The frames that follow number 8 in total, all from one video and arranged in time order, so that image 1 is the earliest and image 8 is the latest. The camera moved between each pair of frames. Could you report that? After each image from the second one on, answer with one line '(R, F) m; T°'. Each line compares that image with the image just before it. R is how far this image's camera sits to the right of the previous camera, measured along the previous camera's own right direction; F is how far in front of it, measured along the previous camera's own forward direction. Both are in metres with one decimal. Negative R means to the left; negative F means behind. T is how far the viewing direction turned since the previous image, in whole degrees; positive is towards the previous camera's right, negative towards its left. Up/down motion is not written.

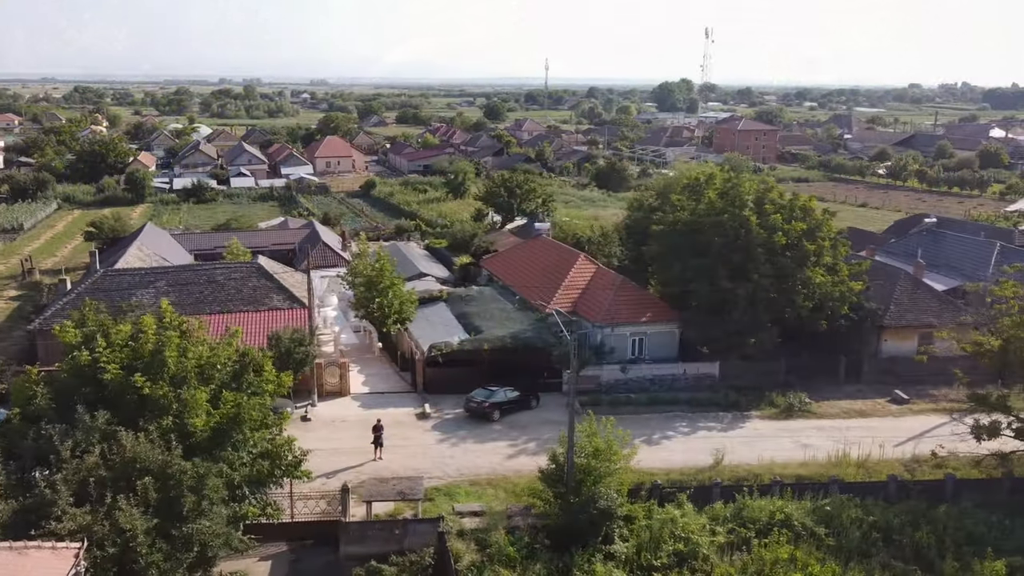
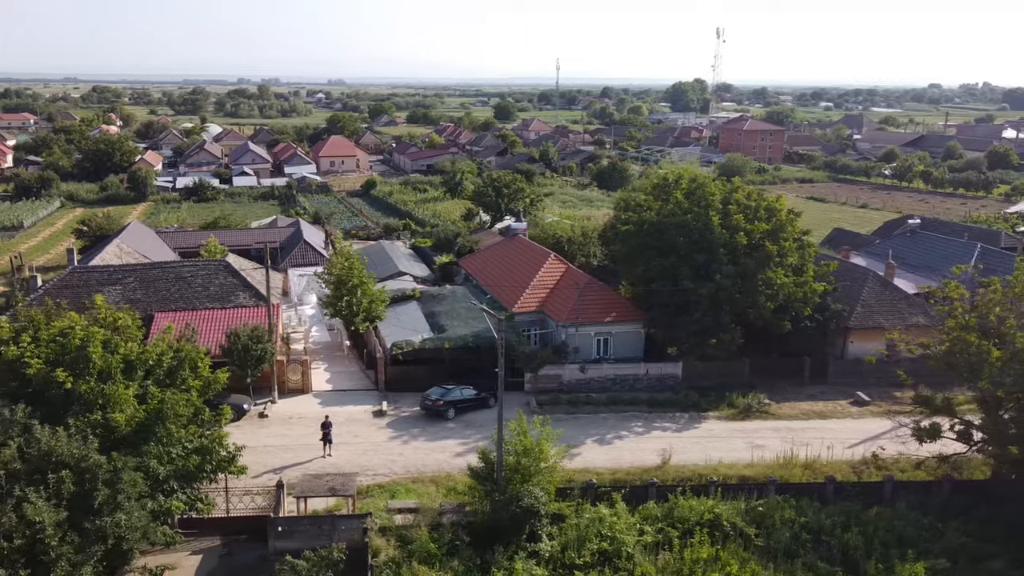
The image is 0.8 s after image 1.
(+1.3, -0.1) m; -1°
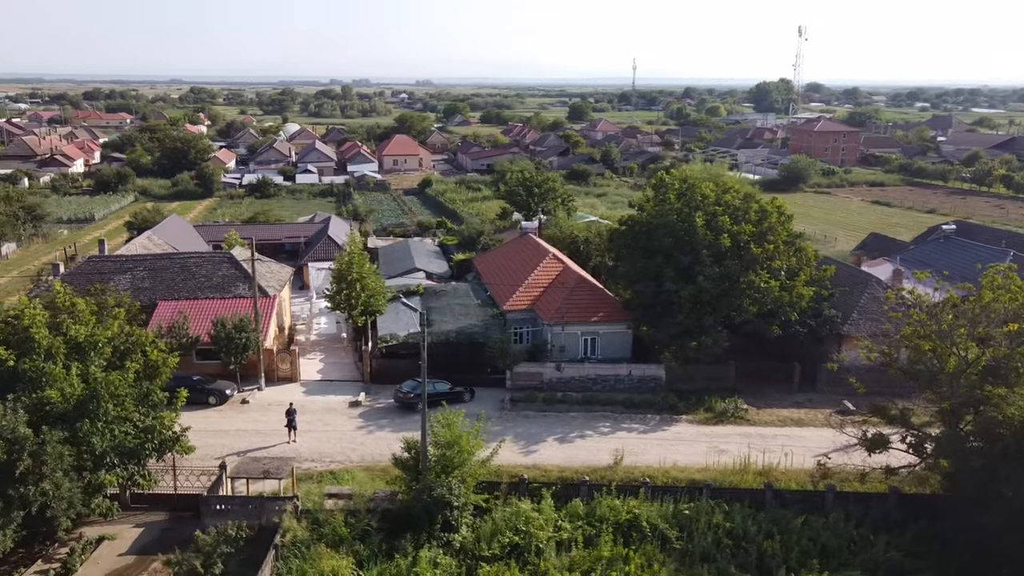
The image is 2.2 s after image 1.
(+2.4, -0.1) m; -6°
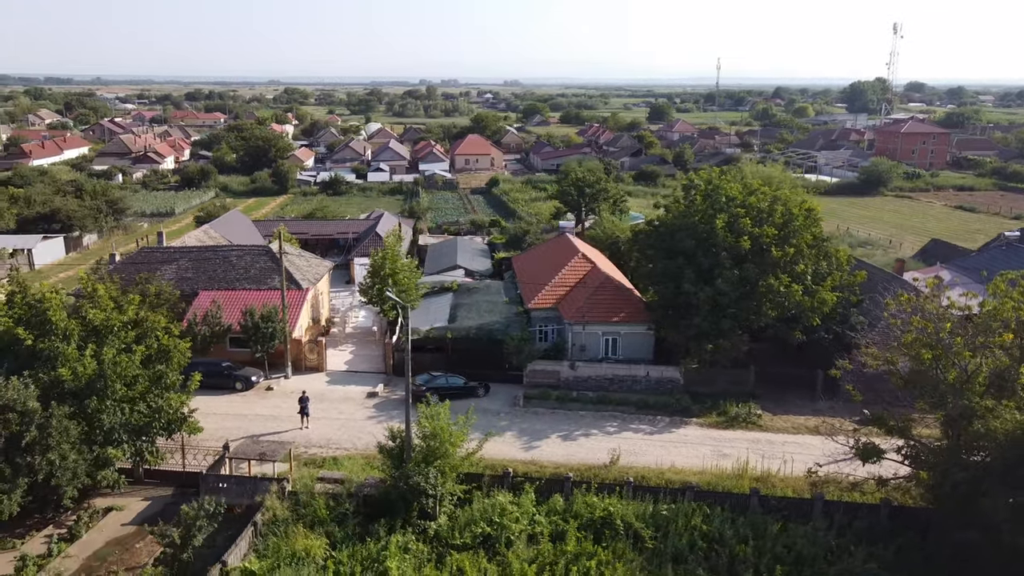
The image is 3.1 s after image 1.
(+1.6, -0.2) m; -6°
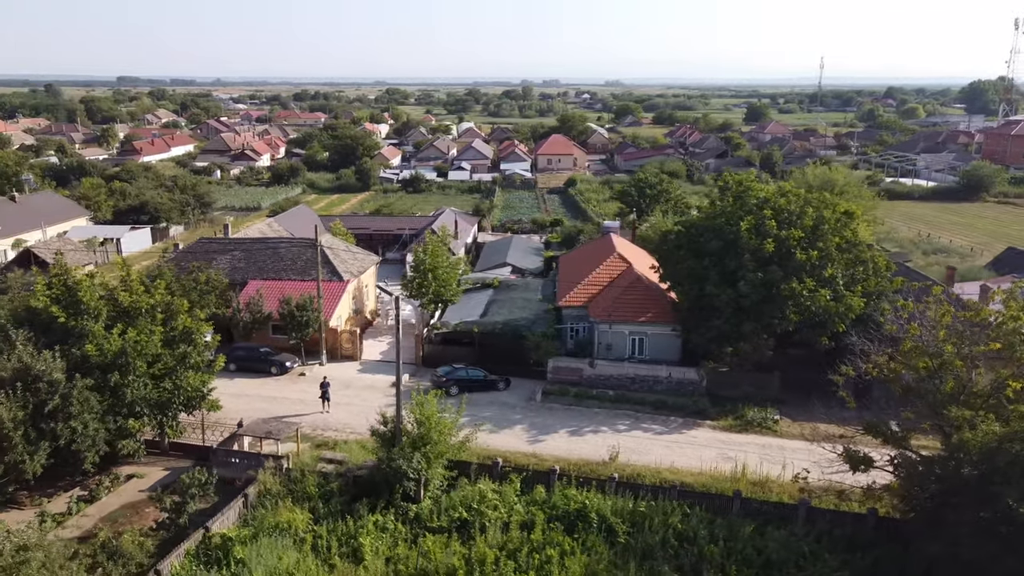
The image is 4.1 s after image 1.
(+1.7, -0.3) m; -7°
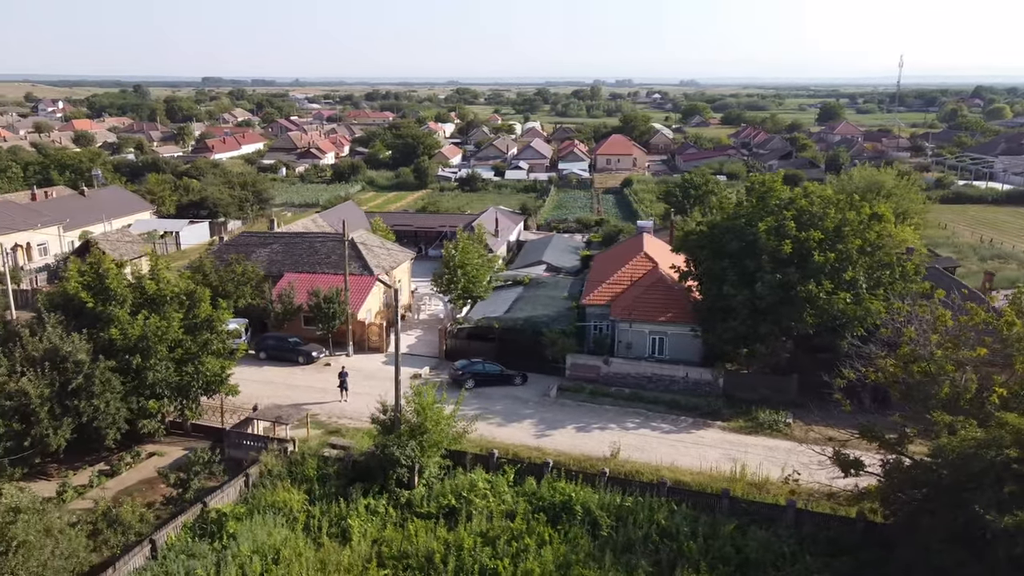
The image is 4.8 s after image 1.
(+1.2, -0.3) m; -5°
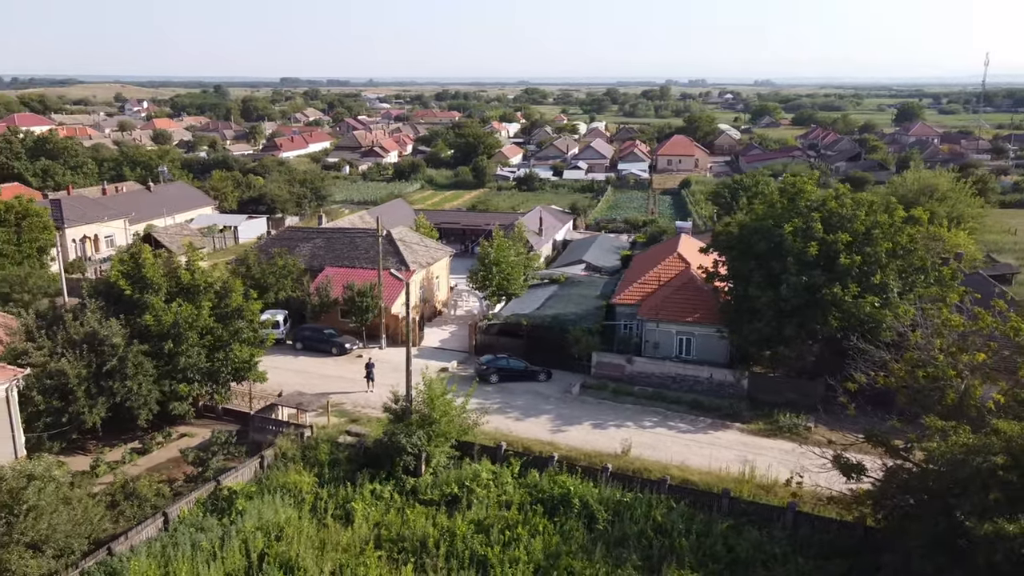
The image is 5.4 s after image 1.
(+1.0, -0.3) m; -5°
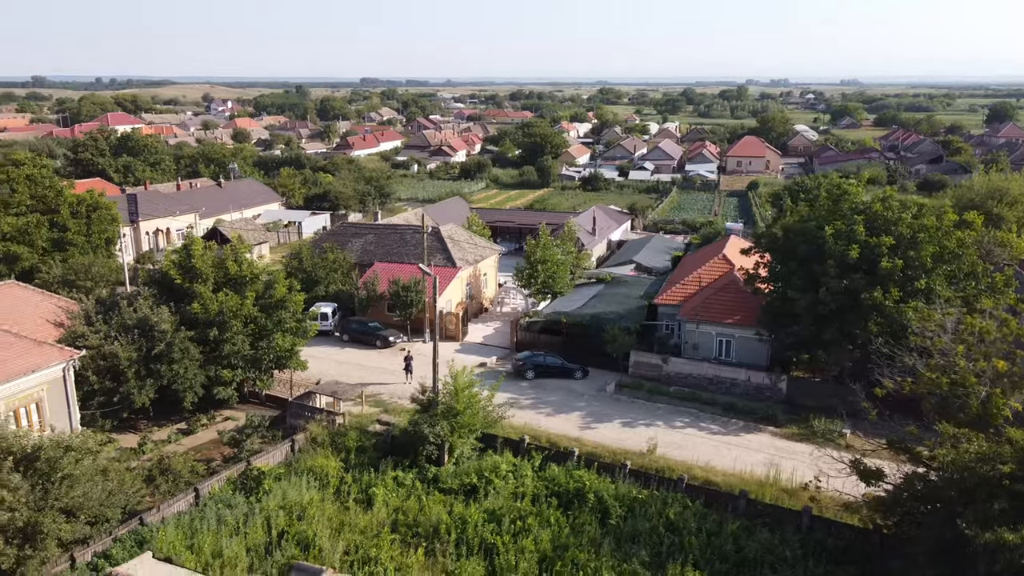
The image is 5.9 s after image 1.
(+0.8, -0.2) m; -5°
